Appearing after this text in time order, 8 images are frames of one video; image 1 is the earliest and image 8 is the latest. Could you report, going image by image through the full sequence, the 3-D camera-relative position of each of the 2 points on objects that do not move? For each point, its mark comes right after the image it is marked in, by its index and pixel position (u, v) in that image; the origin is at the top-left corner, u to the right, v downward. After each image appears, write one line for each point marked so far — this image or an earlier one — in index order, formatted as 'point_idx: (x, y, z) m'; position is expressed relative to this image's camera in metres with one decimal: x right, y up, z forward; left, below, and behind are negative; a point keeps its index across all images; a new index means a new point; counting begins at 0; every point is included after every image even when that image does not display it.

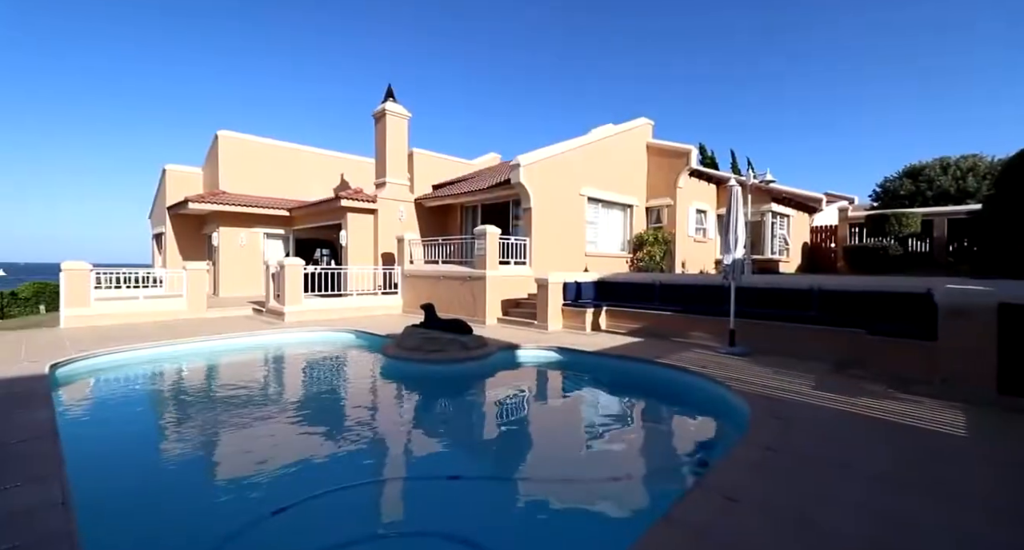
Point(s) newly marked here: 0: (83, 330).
0: (-10.3, -1.3, +11.7) m
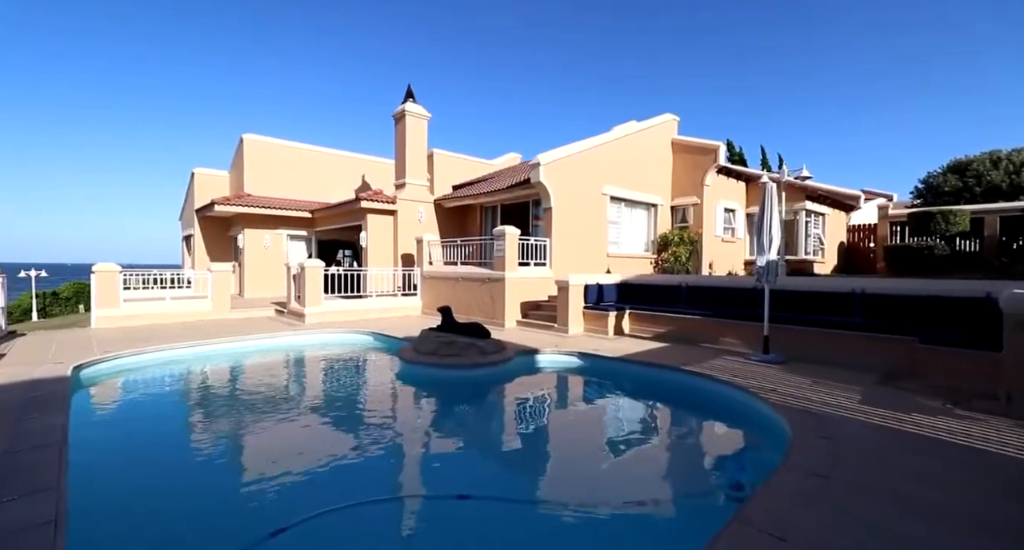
0: (-9.8, -1.4, +12.0) m
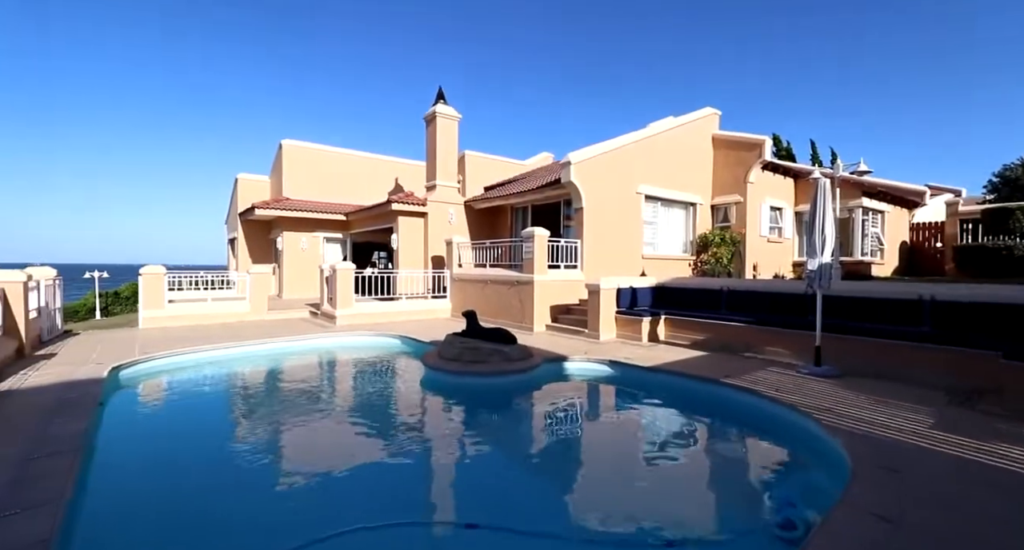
0: (-9.1, -1.4, +12.5) m
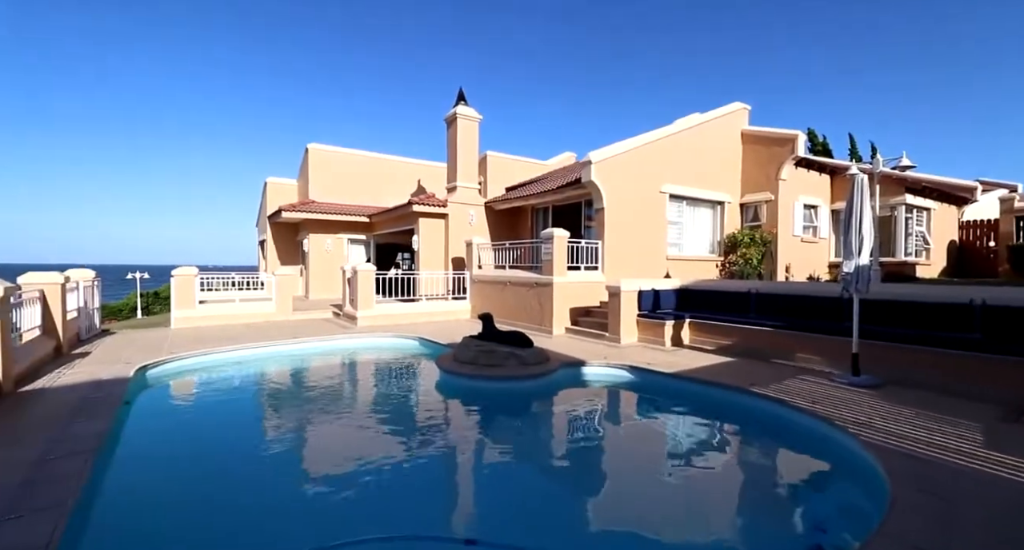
0: (-8.6, -1.5, +12.9) m
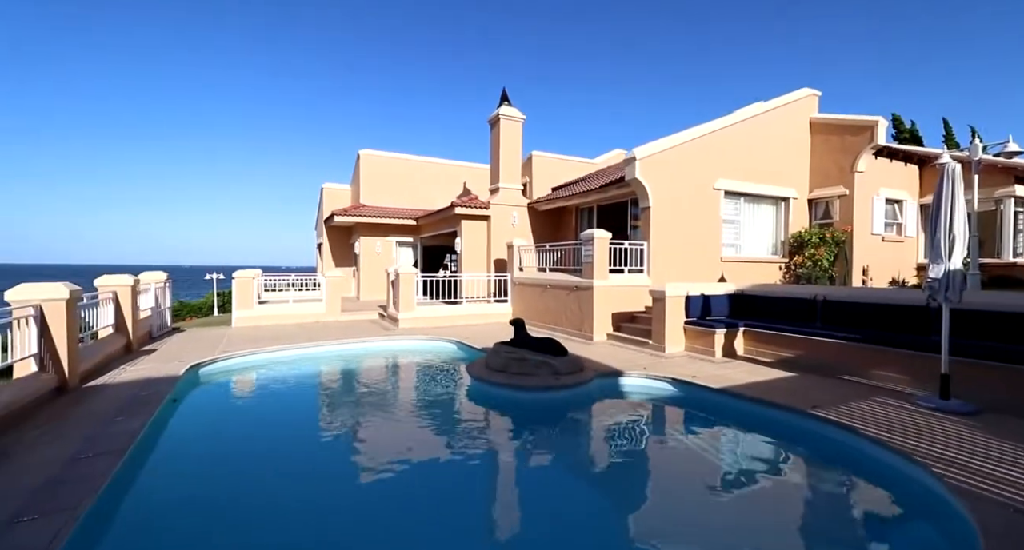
0: (-7.4, -1.5, +13.6) m
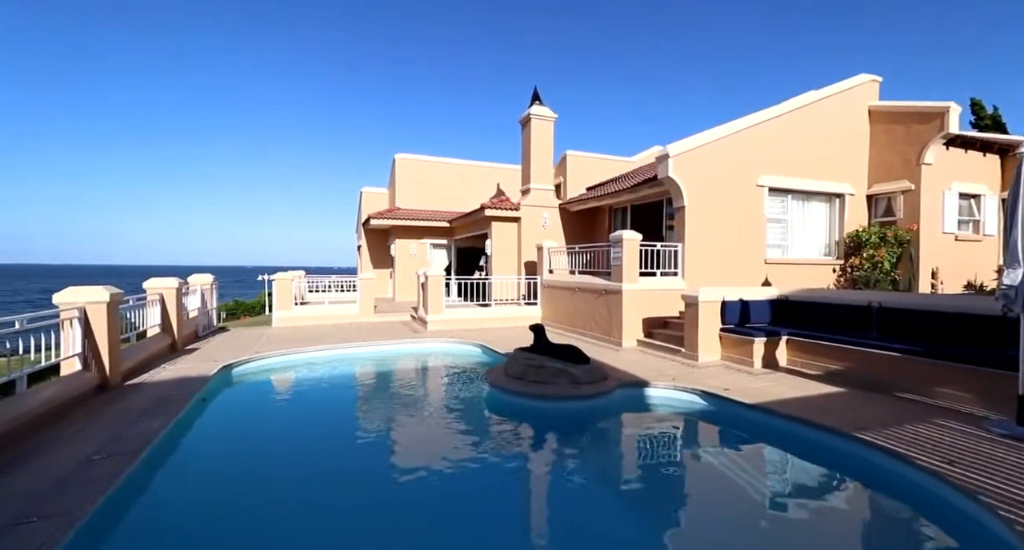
0: (-6.6, -1.6, +14.0) m
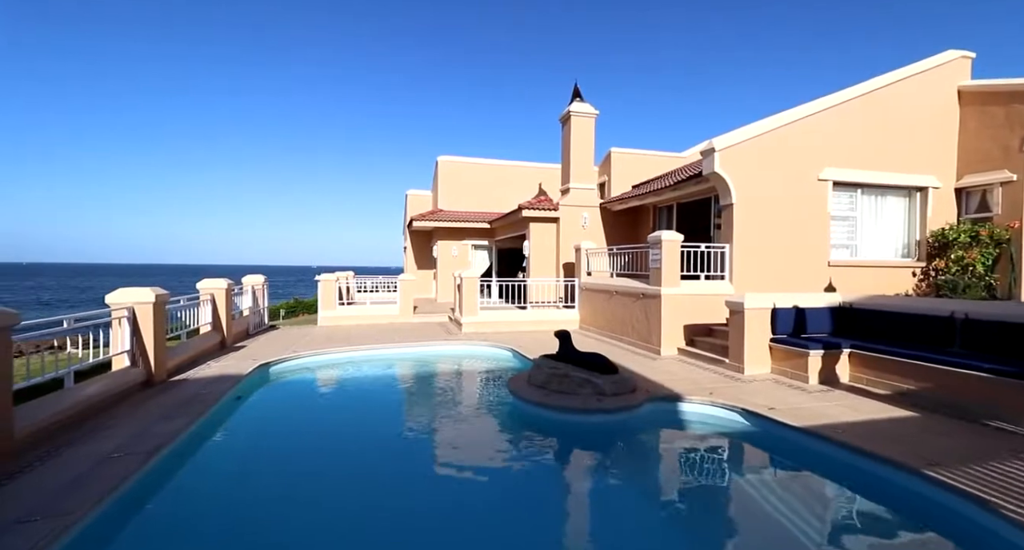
0: (-5.5, -1.6, +14.3) m
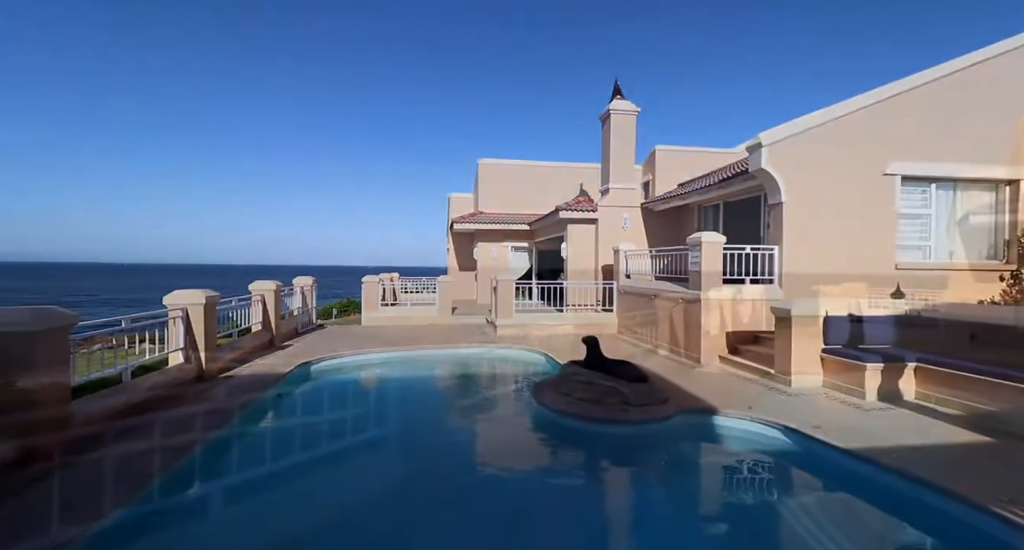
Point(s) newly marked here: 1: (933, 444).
0: (-4.3, -1.7, +14.7) m
1: (+5.1, -2.1, +6.0) m
